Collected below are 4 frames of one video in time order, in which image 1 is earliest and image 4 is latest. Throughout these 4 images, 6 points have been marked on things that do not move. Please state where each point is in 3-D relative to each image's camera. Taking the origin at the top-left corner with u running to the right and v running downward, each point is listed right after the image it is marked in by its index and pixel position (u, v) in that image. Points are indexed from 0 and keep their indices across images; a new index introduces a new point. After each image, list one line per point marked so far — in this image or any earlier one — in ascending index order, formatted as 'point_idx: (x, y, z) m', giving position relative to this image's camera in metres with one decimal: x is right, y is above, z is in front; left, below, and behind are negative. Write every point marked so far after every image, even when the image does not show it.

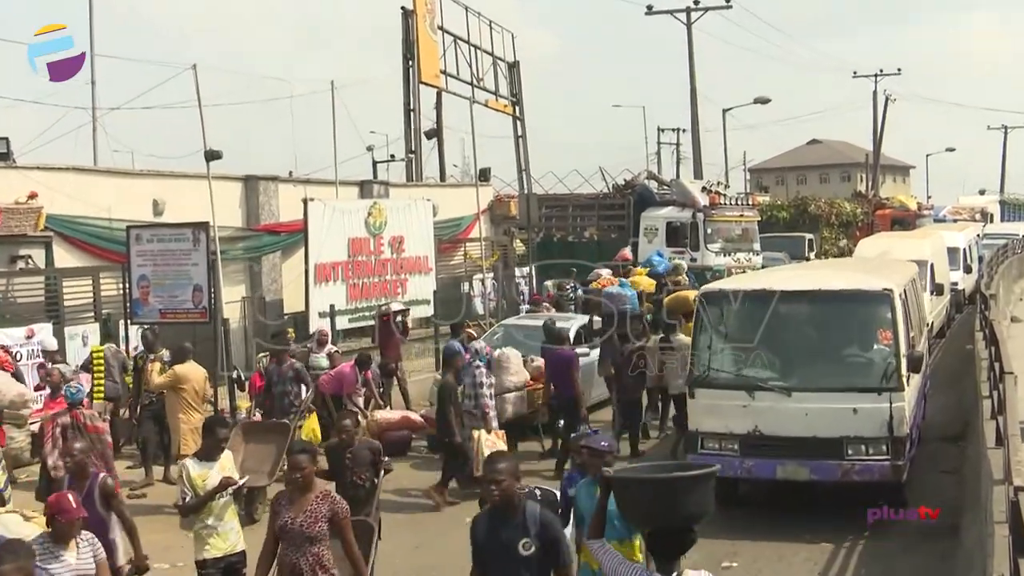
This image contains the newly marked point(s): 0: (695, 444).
0: (+1.2, -1.1, +7.1) m
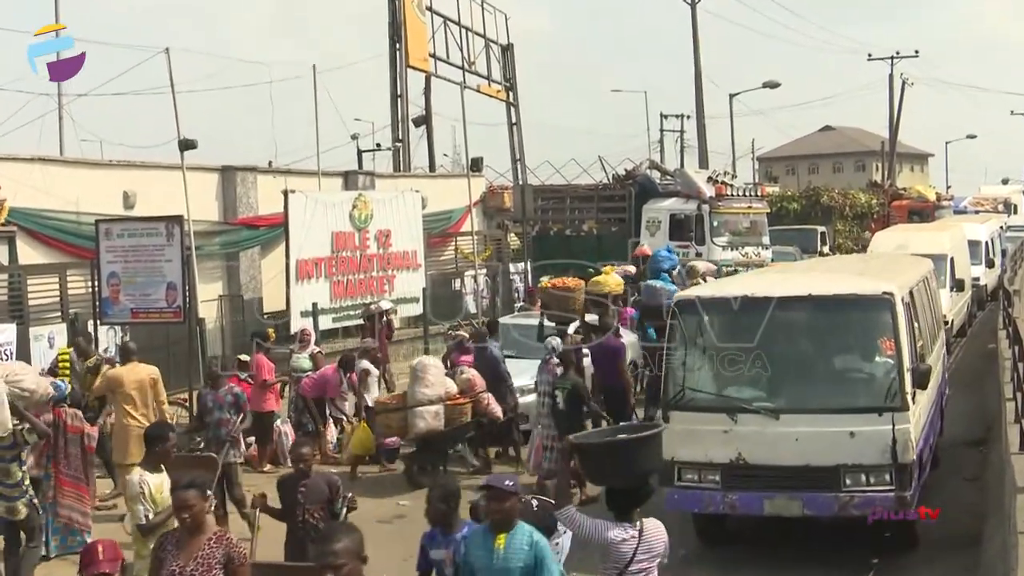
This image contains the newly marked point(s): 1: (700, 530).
0: (+0.9, -1.1, +6.2) m
1: (+1.2, -1.5, +6.5) m
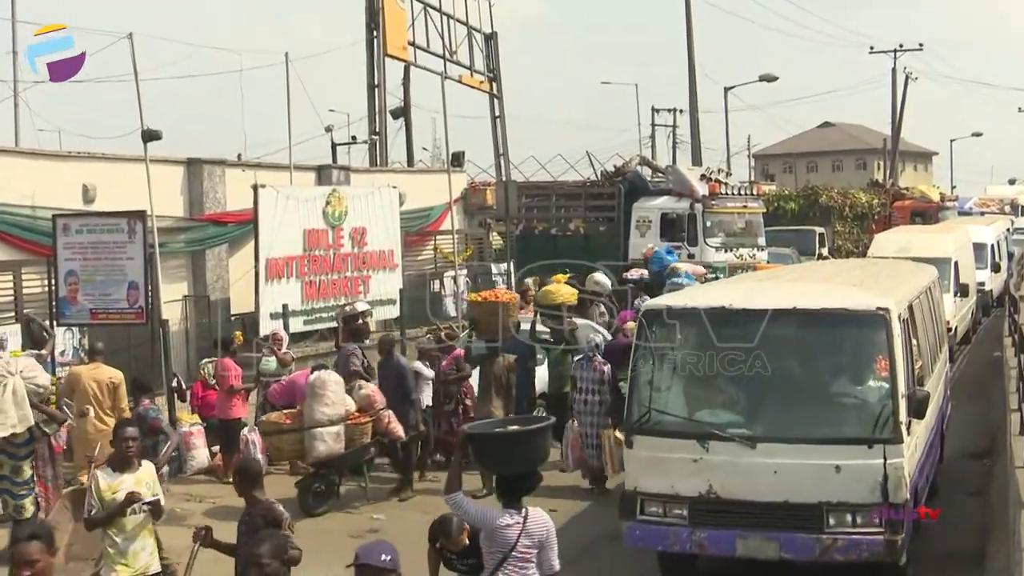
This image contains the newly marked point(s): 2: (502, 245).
0: (+0.7, -1.2, +5.6) m
1: (+0.9, -1.6, +5.8) m
2: (-0.2, +0.7, +16.7) m
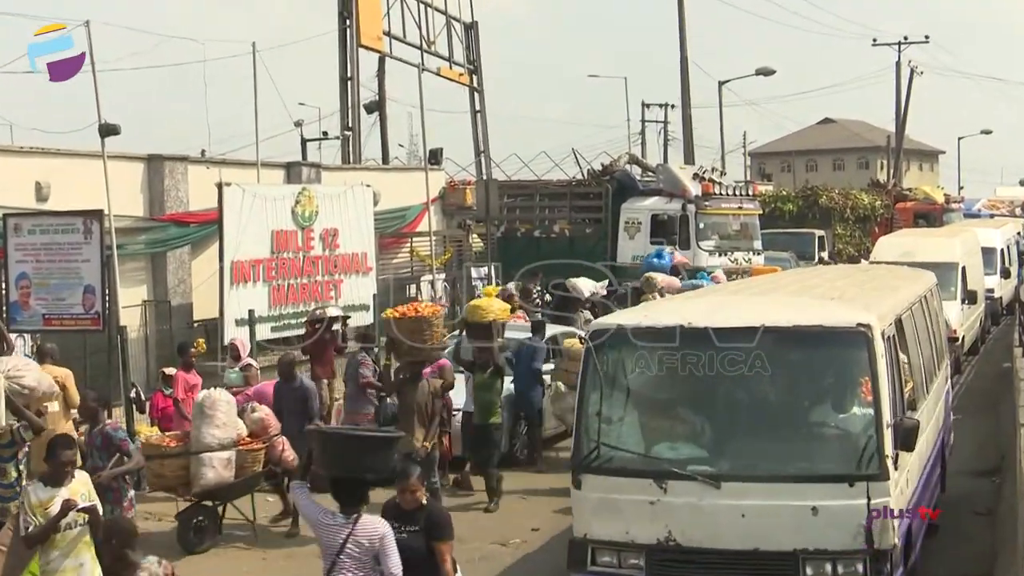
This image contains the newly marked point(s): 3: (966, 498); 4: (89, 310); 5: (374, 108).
0: (+0.3, -1.2, +4.8) m
1: (+0.5, -1.6, +5.1) m
2: (-0.4, +0.6, +16.0) m
3: (+4.6, -2.2, +10.6) m
4: (-4.5, -0.2, +11.0) m
5: (-1.7, +2.2, +12.7) m
